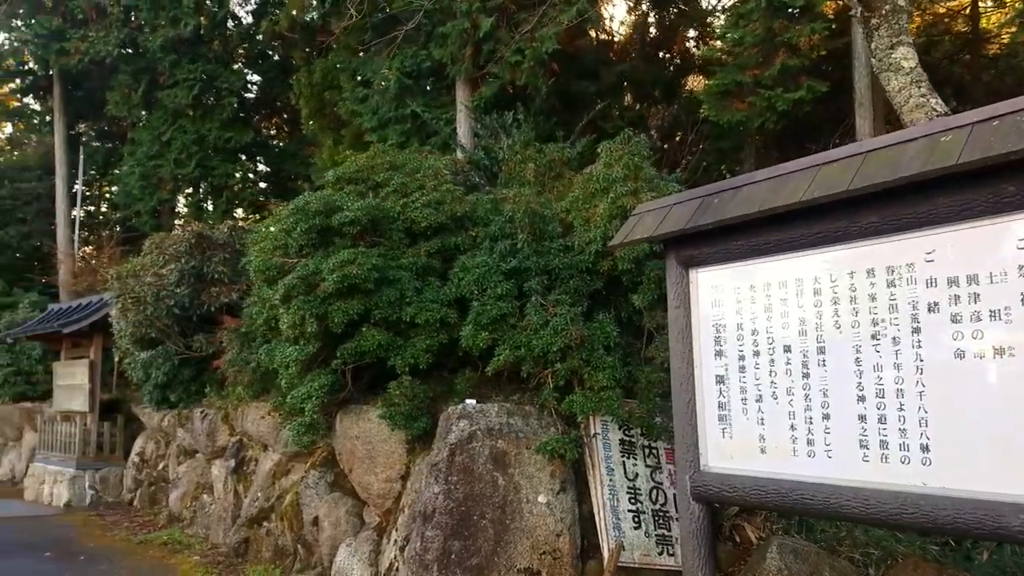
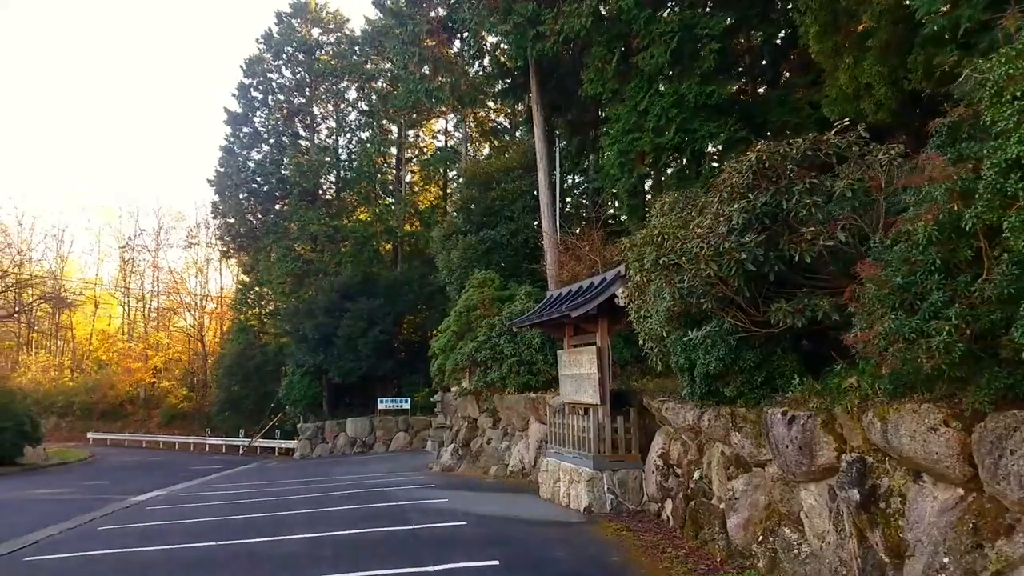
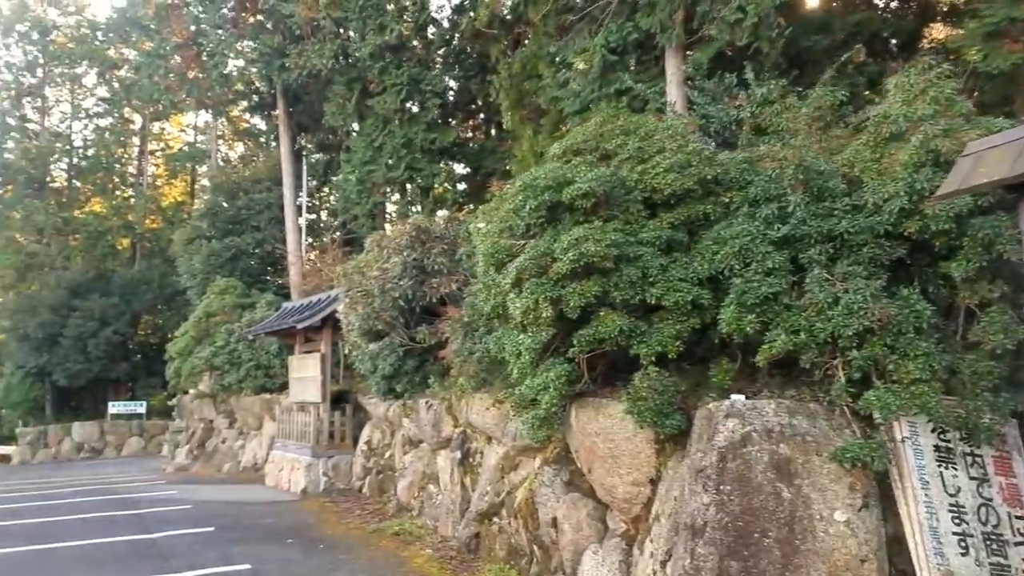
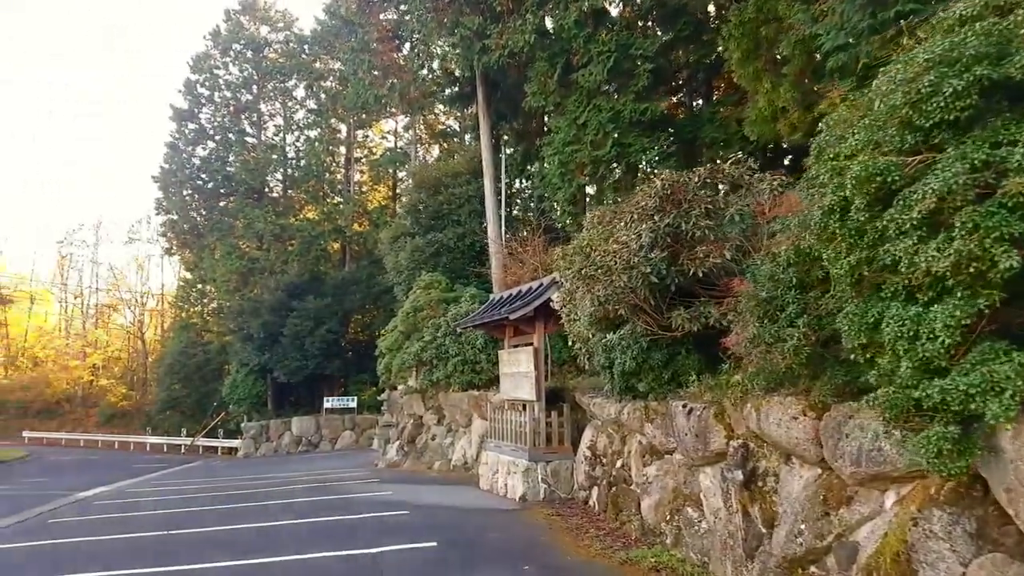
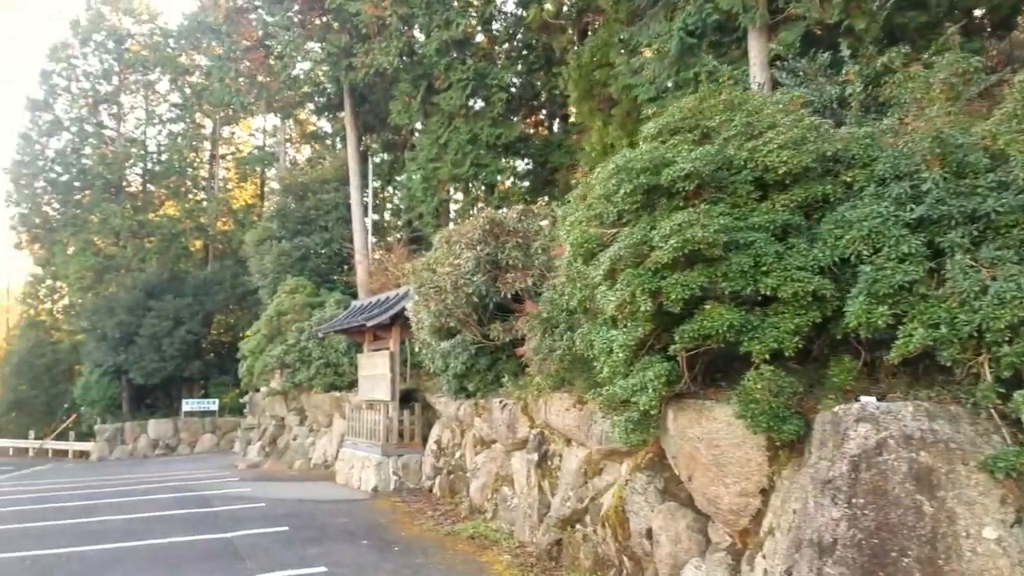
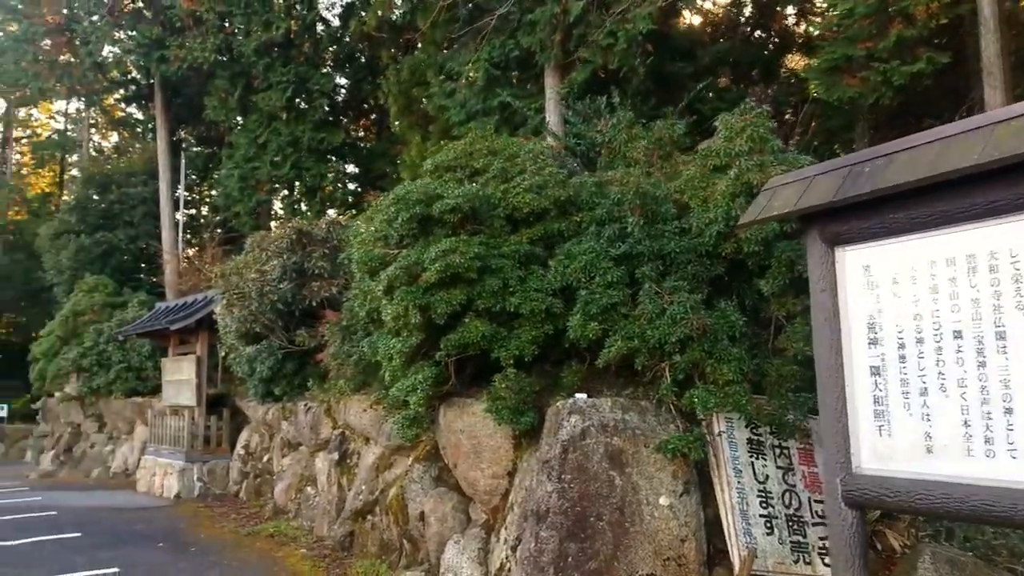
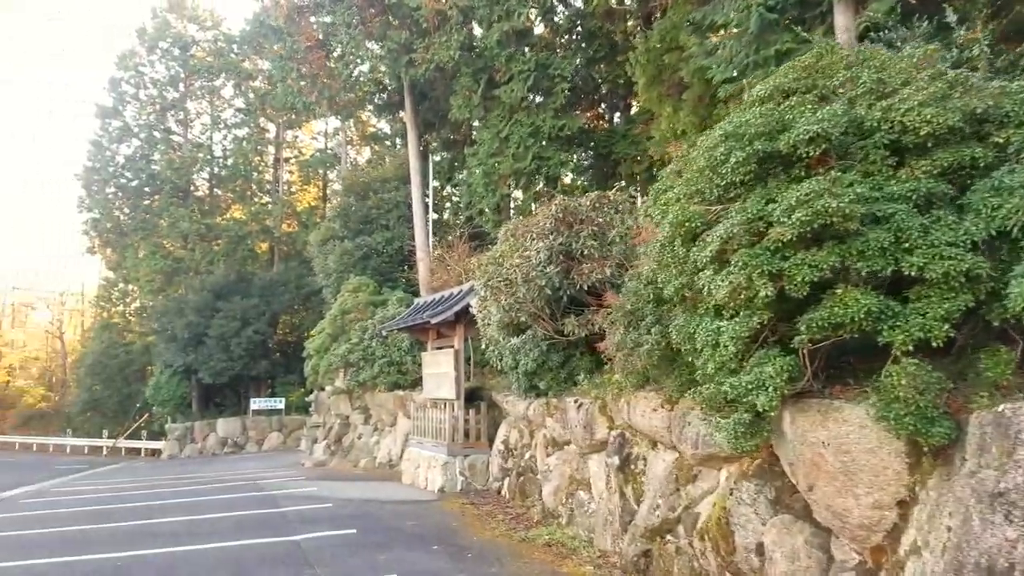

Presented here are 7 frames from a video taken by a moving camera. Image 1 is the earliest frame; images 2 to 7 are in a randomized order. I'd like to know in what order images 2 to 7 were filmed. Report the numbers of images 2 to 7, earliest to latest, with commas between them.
6, 3, 5, 7, 4, 2
